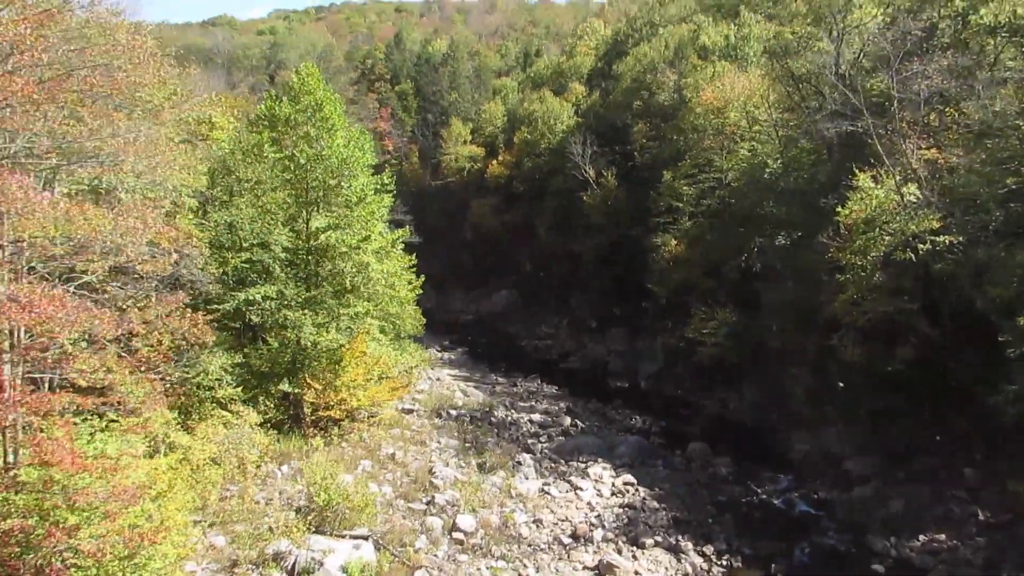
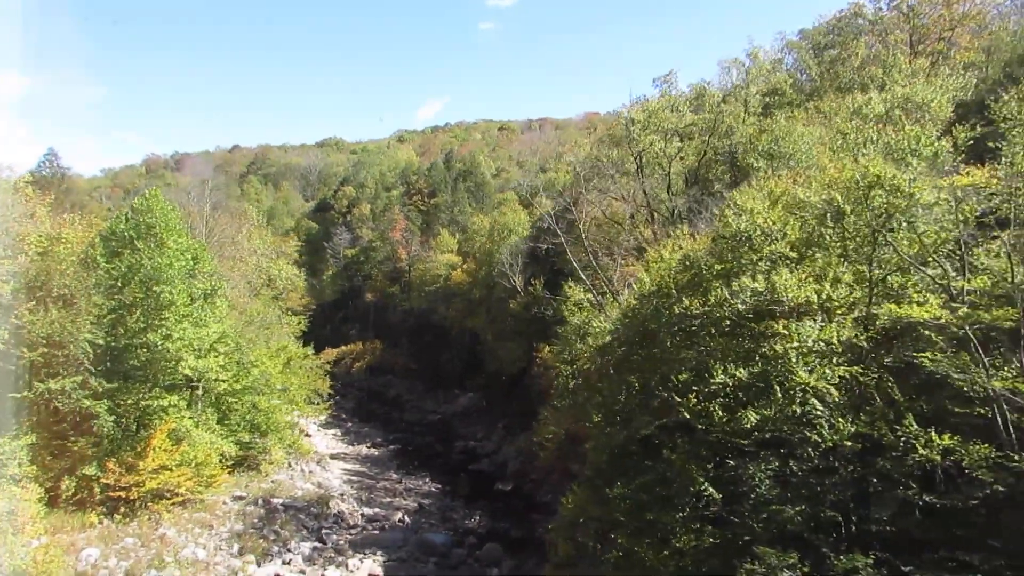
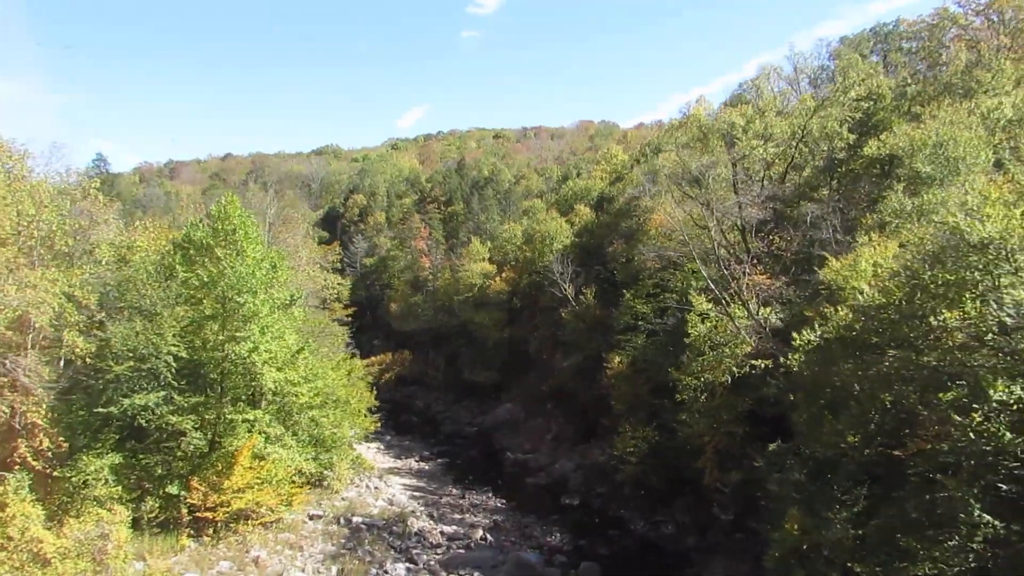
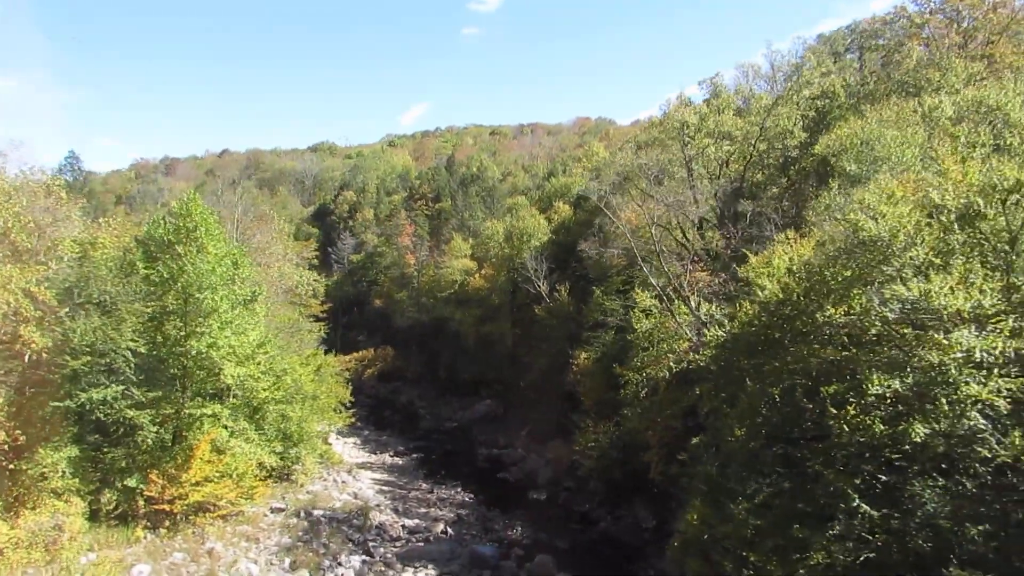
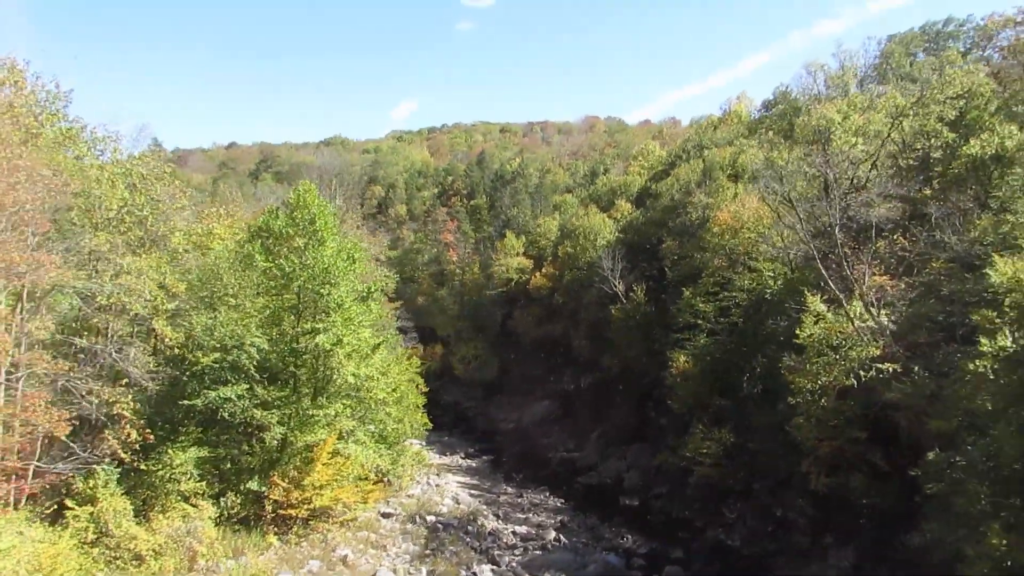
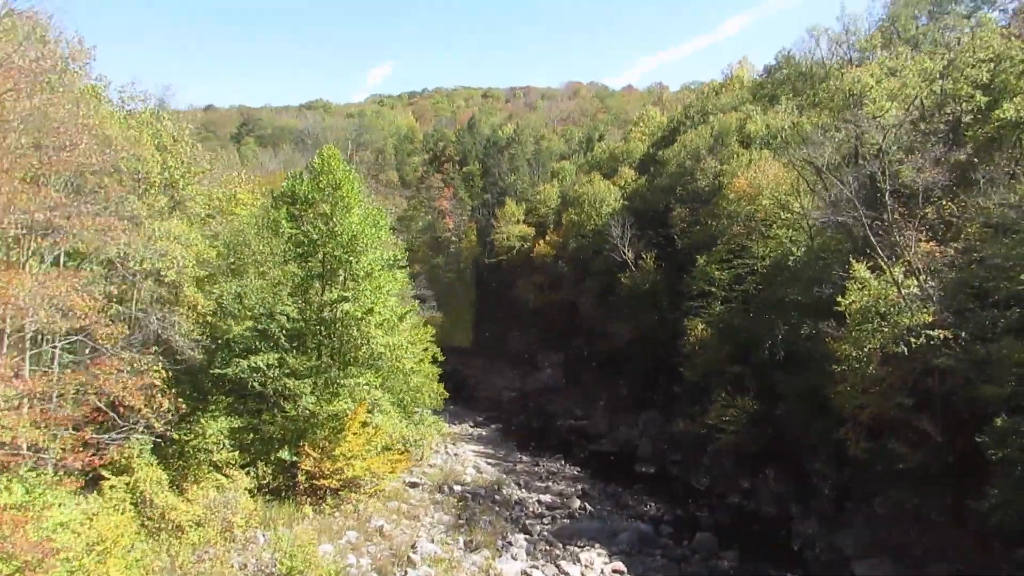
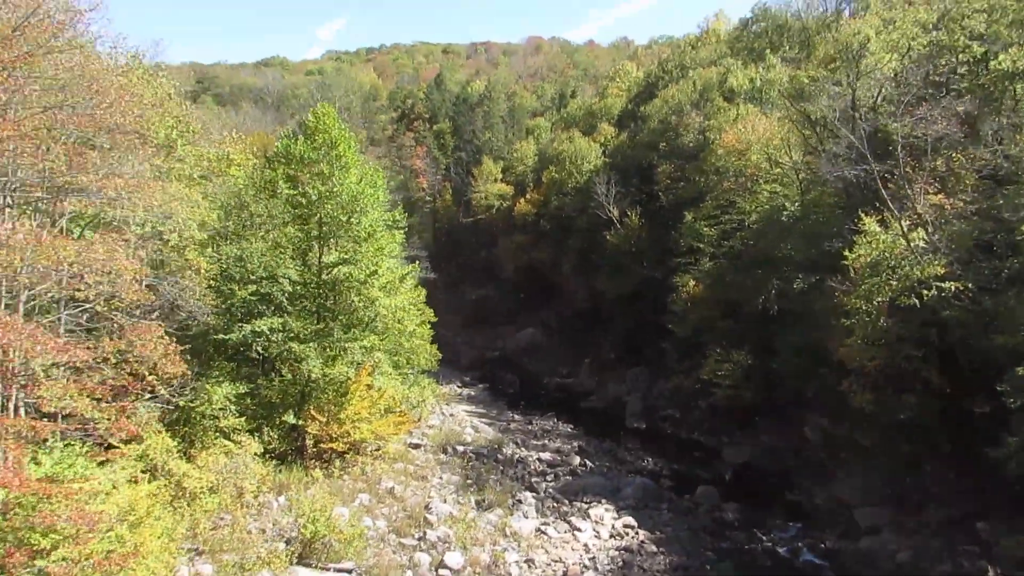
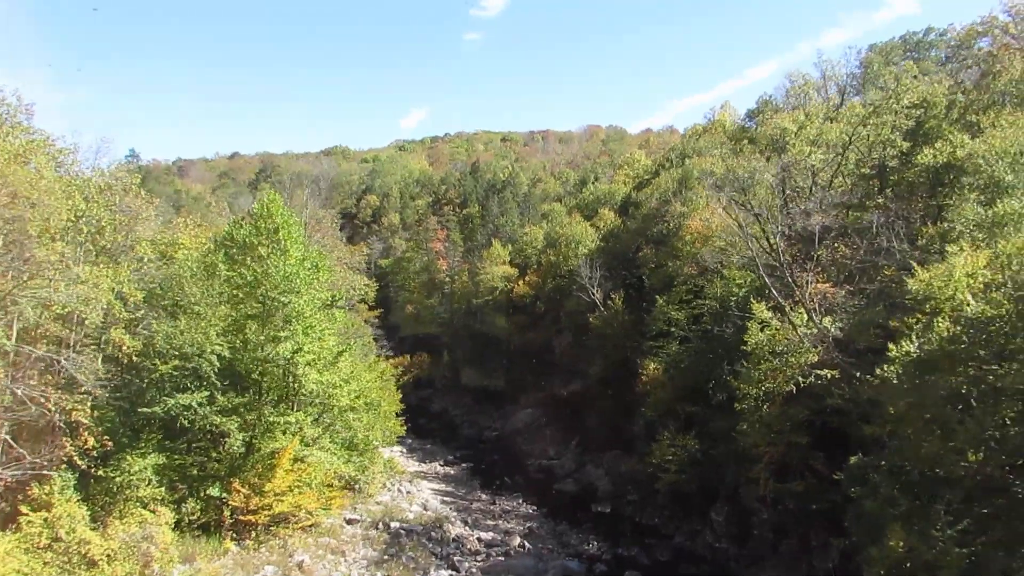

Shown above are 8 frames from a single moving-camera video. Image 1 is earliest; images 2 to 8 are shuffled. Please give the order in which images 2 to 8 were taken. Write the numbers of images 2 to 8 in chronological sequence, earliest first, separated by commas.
7, 6, 5, 8, 3, 4, 2
